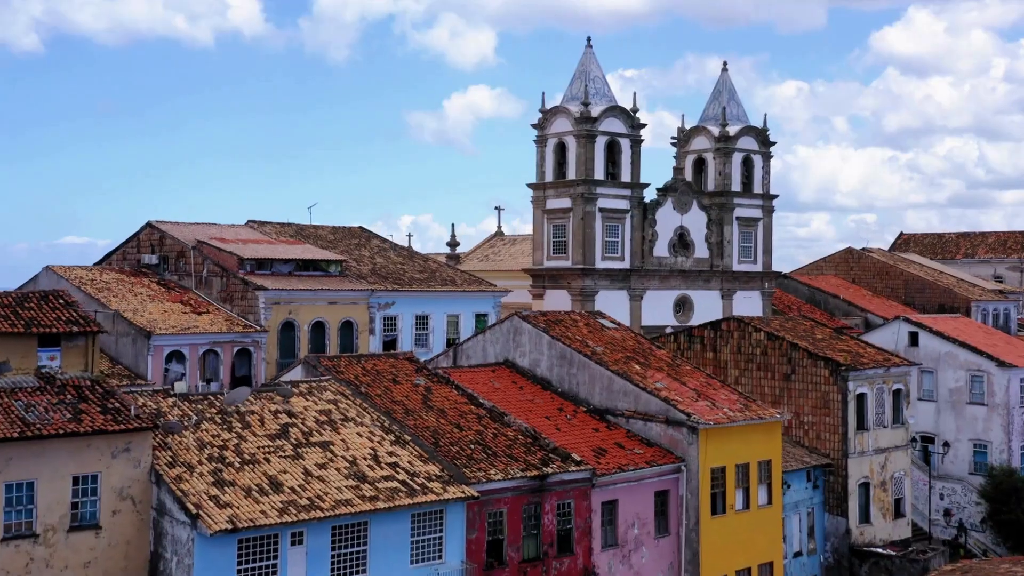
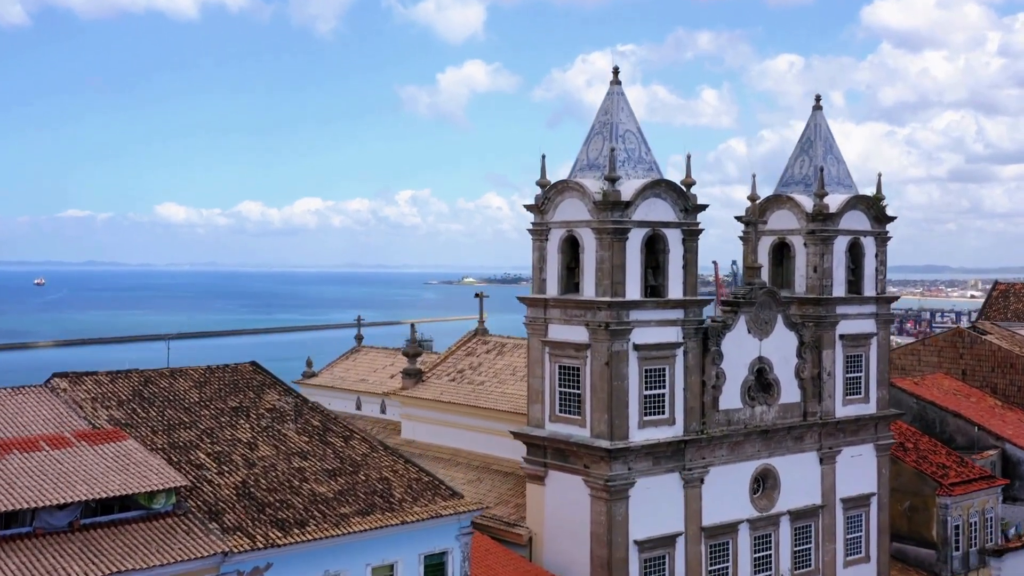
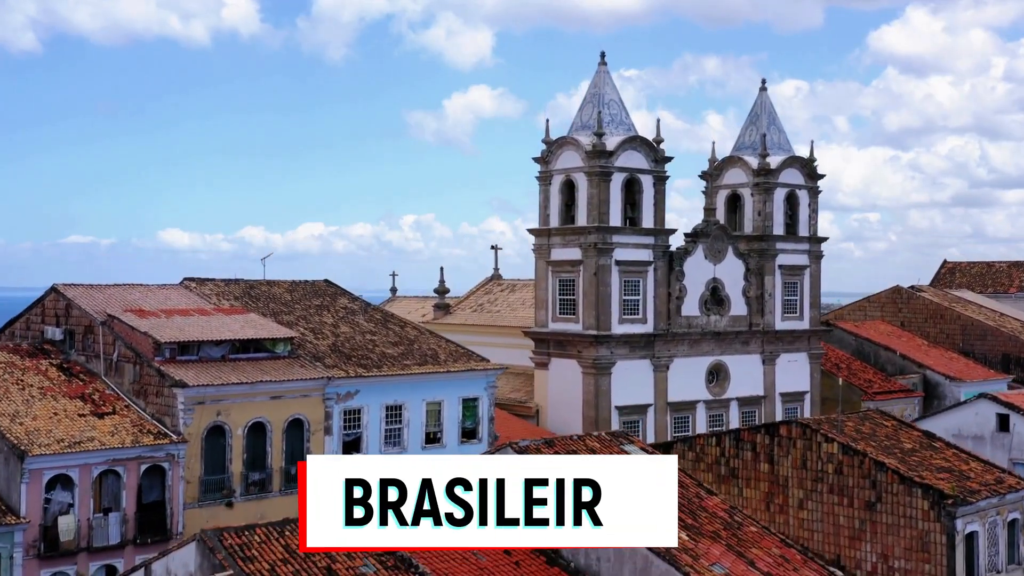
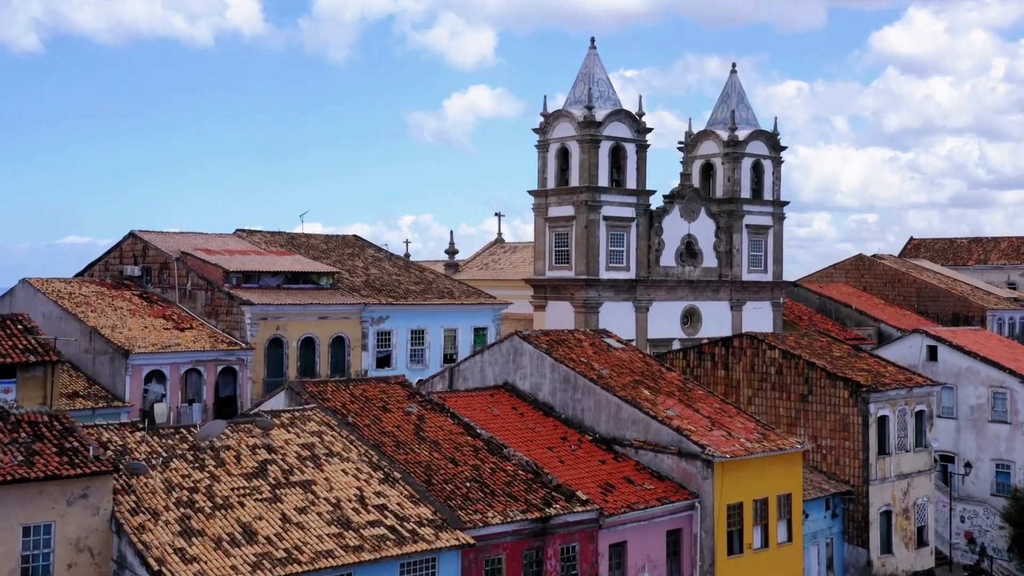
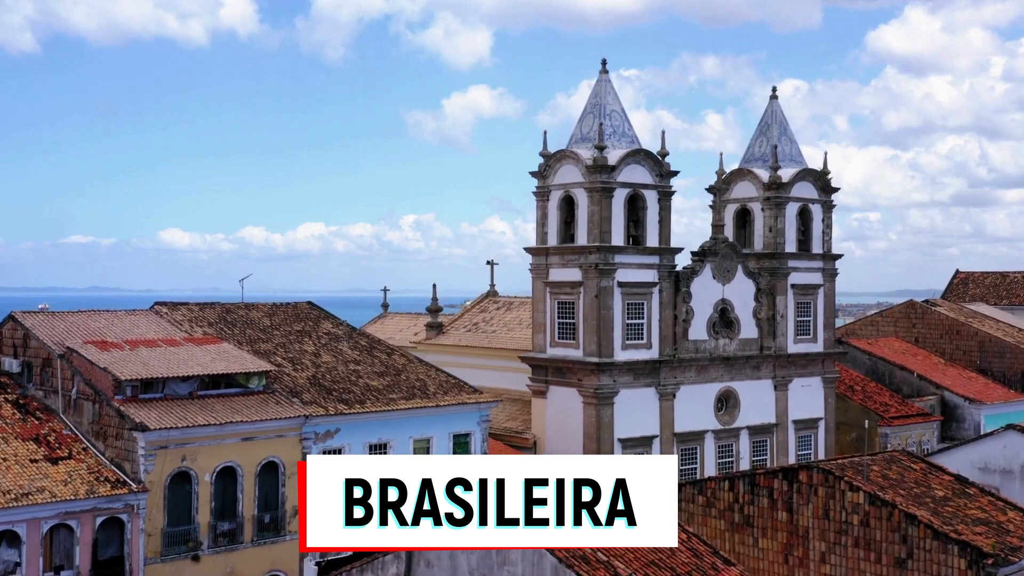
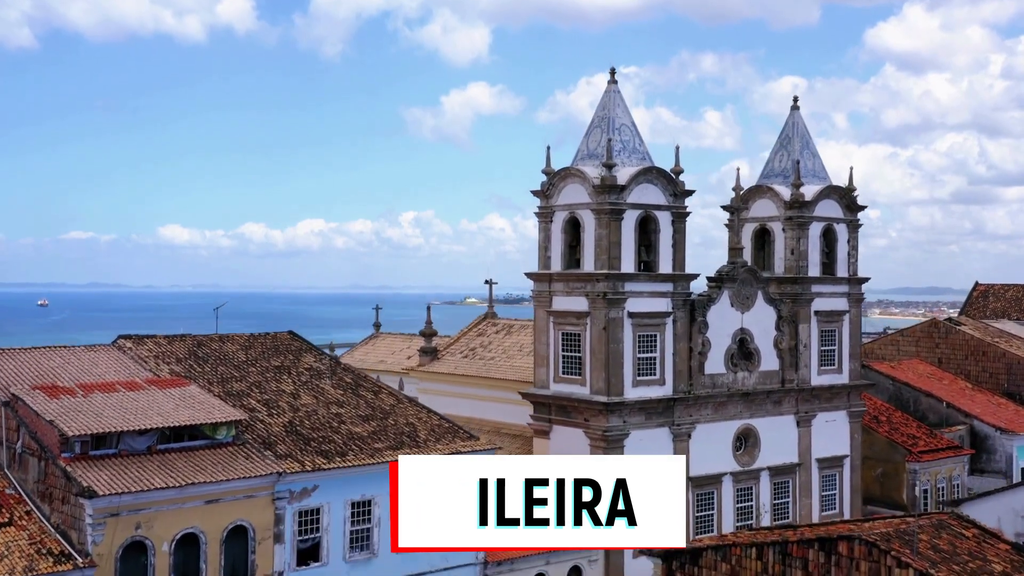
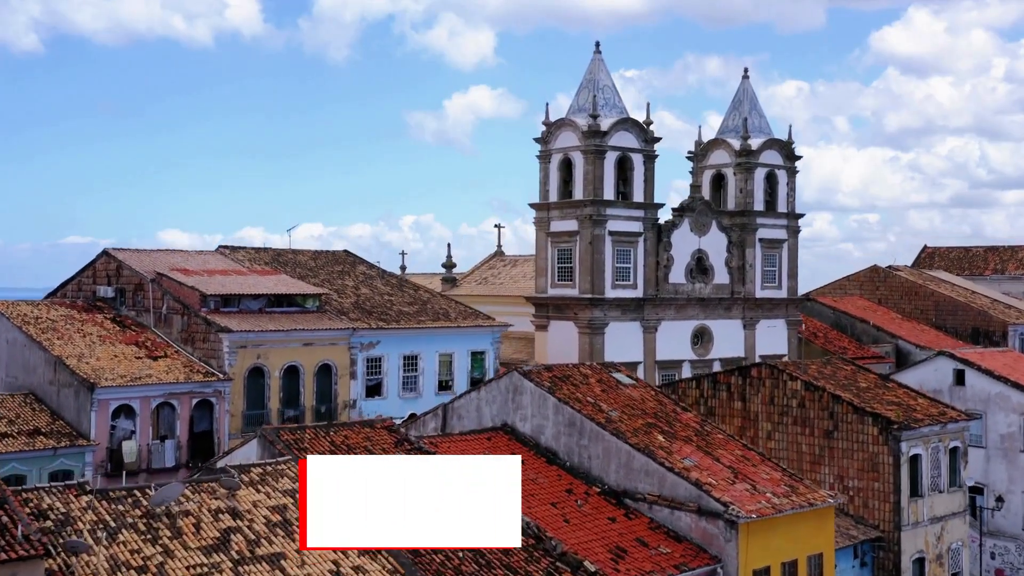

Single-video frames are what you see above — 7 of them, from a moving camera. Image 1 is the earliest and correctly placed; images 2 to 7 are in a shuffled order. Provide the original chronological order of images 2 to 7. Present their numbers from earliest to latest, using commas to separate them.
4, 7, 3, 5, 6, 2
